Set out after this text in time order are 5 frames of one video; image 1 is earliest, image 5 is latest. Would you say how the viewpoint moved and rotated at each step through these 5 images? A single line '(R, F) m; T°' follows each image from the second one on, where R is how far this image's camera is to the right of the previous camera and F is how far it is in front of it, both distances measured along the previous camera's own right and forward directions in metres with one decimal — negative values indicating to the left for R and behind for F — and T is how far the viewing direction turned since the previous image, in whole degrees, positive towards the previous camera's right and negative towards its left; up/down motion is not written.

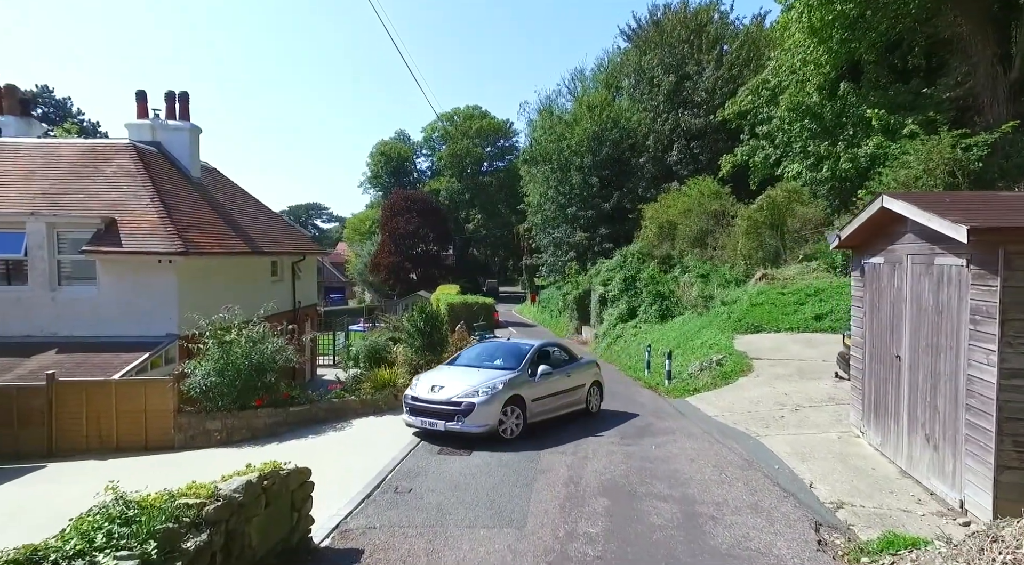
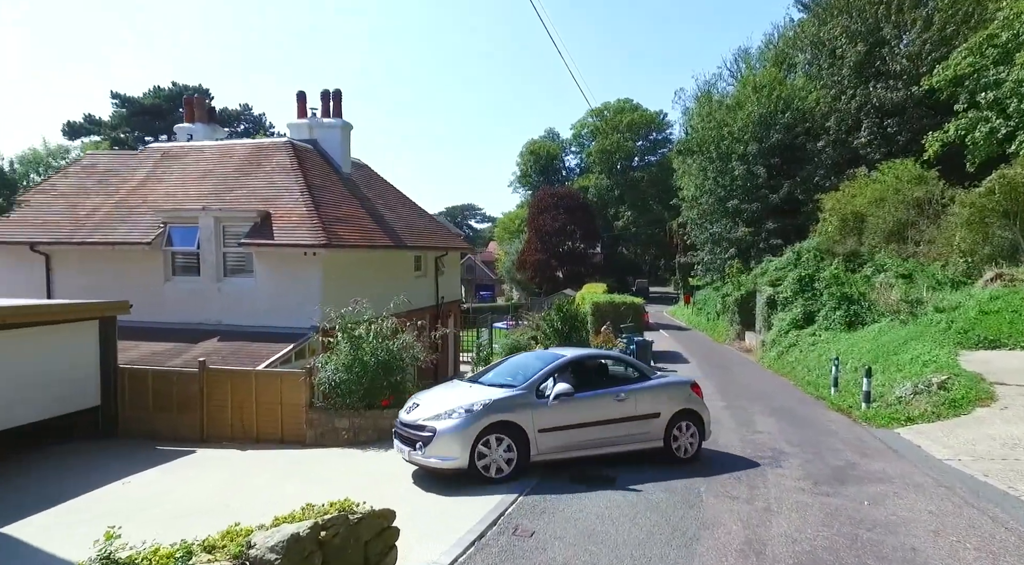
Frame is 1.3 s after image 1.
(-0.1, +1.3) m; -13°
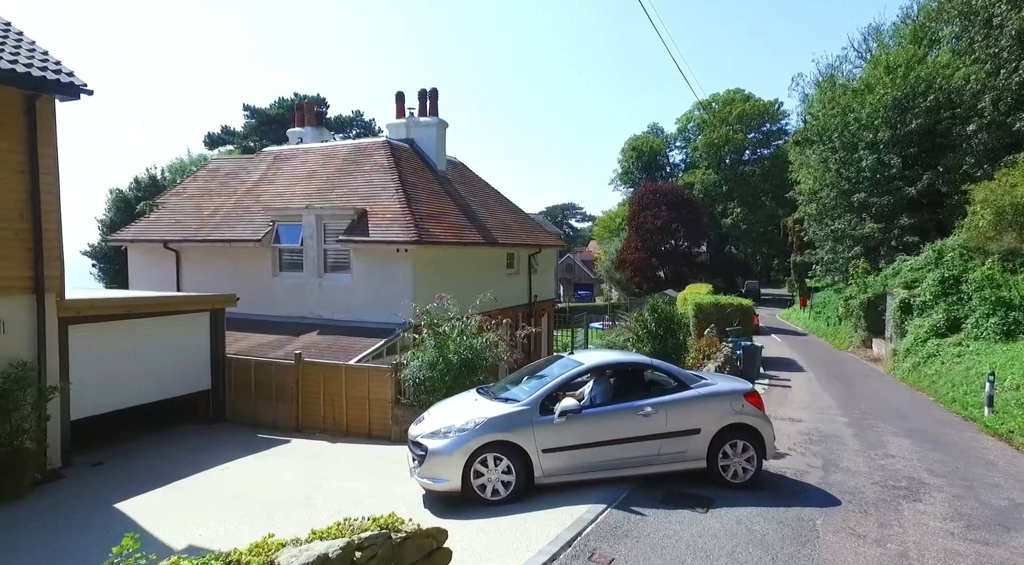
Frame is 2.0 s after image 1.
(+0.2, +0.7) m; -9°
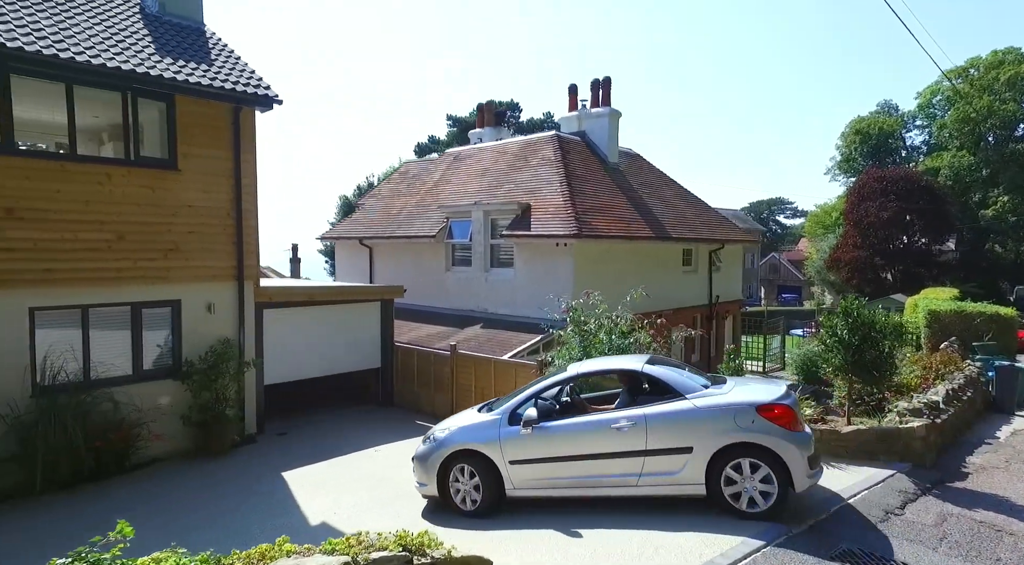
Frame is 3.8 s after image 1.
(+1.2, +0.8) m; -19°
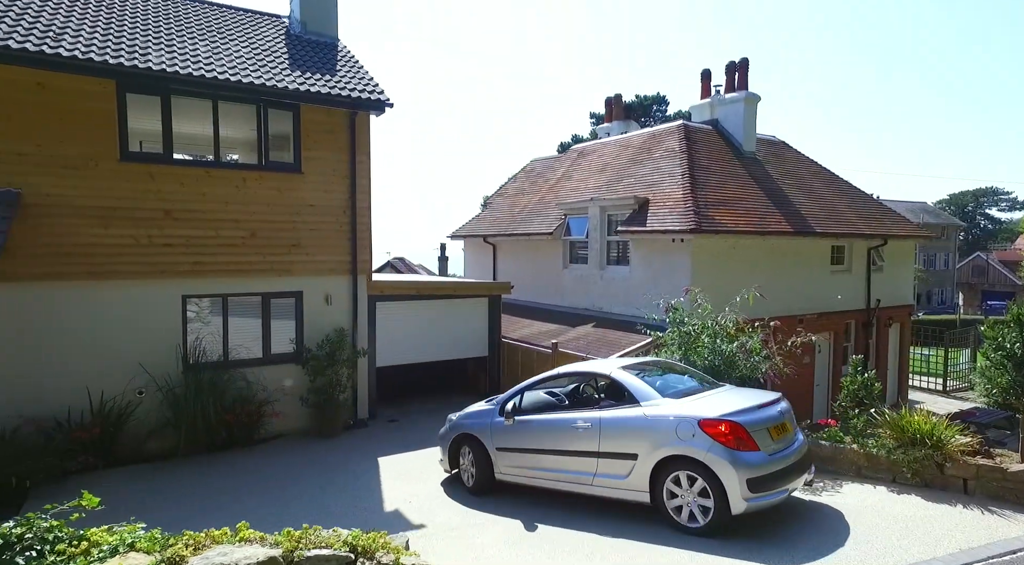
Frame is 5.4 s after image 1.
(+1.6, +0.6) m; -17°
